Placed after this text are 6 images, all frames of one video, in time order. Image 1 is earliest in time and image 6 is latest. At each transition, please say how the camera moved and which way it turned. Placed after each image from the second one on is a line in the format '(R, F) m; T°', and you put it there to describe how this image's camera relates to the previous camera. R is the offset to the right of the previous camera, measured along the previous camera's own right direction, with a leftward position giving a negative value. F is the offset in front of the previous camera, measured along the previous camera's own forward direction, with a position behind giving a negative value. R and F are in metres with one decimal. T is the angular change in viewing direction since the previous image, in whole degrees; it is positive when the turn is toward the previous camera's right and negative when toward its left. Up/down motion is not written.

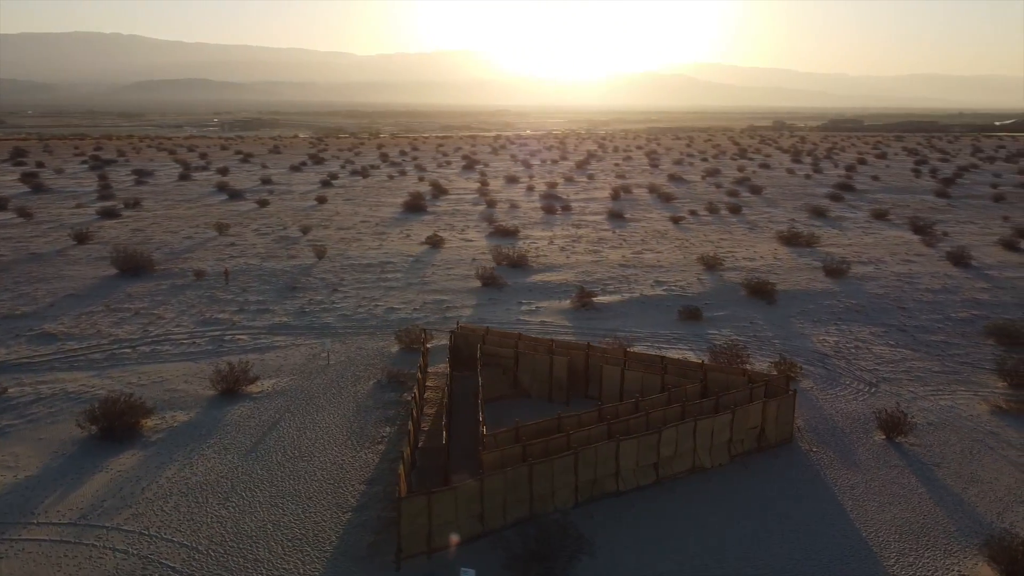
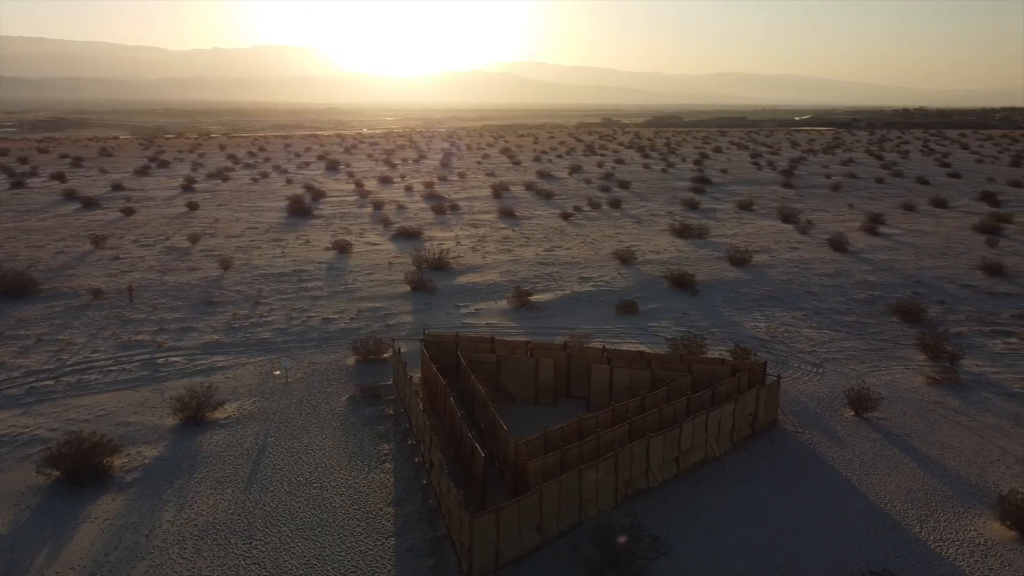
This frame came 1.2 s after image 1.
(-1.8, +0.3) m; +11°
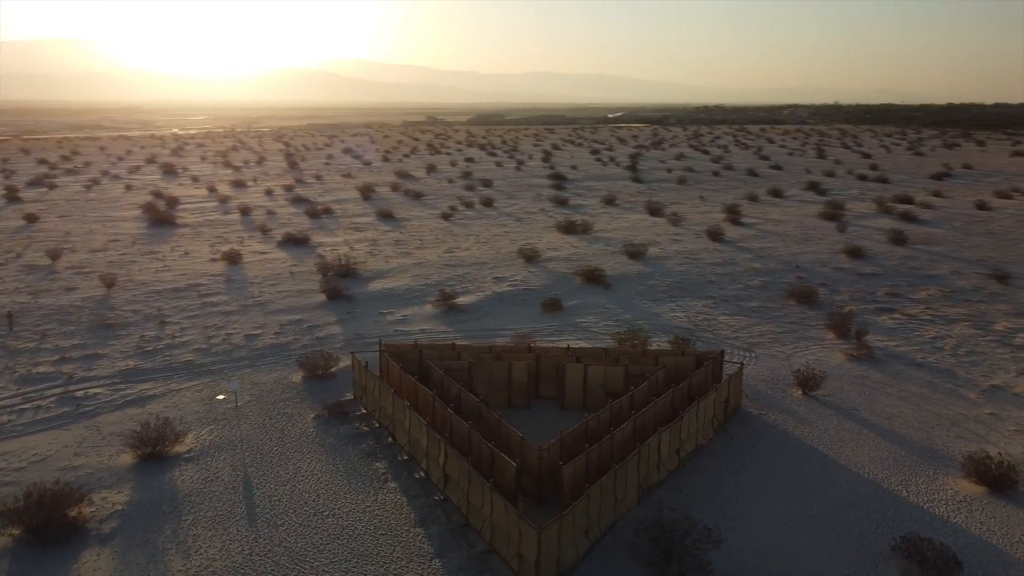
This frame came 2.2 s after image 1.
(-1.8, +0.3) m; +12°
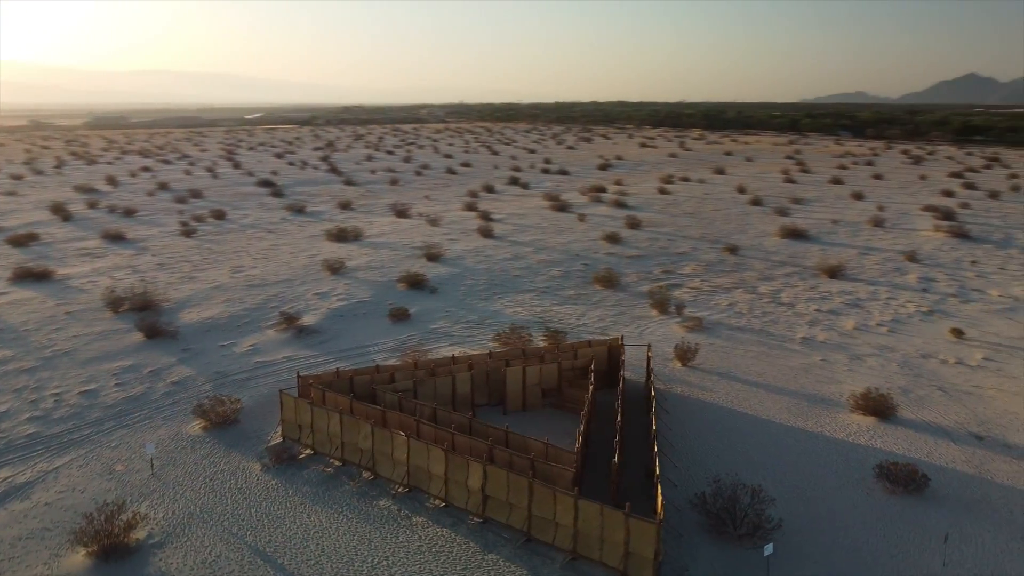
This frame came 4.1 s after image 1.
(-3.4, +0.8) m; +25°
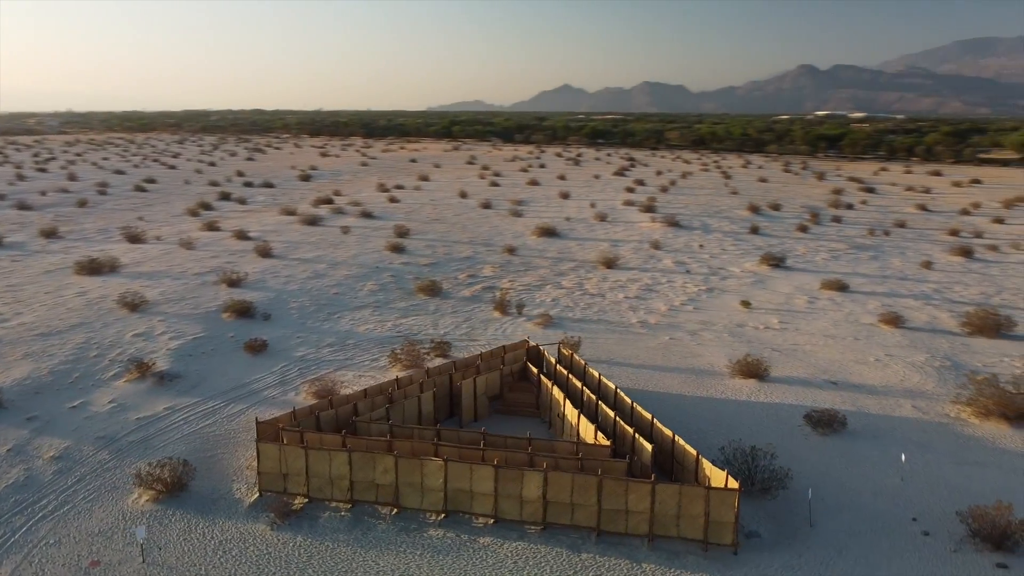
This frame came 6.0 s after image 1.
(-3.6, +0.6) m; +24°
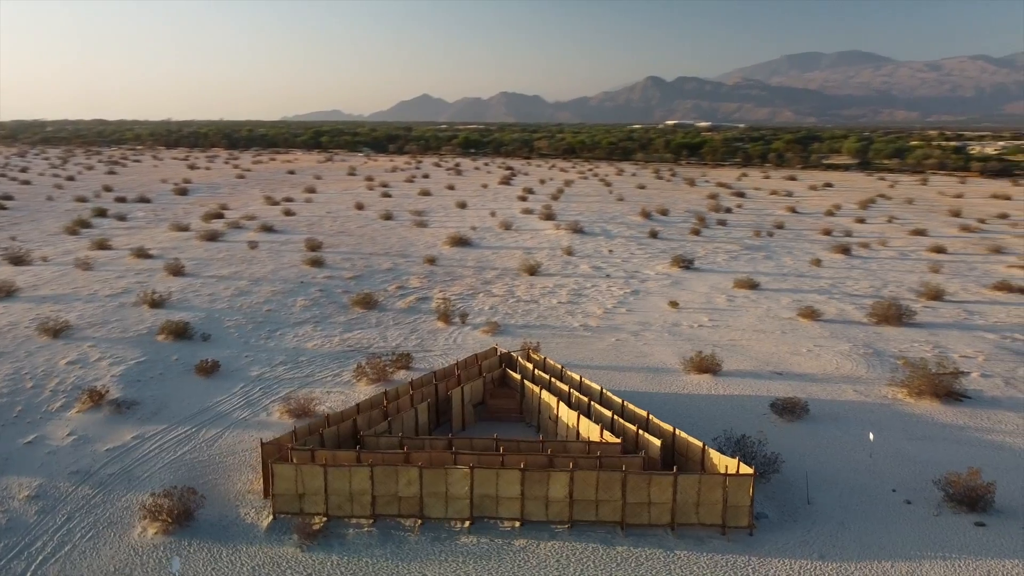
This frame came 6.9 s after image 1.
(-1.5, -0.1) m; +9°
